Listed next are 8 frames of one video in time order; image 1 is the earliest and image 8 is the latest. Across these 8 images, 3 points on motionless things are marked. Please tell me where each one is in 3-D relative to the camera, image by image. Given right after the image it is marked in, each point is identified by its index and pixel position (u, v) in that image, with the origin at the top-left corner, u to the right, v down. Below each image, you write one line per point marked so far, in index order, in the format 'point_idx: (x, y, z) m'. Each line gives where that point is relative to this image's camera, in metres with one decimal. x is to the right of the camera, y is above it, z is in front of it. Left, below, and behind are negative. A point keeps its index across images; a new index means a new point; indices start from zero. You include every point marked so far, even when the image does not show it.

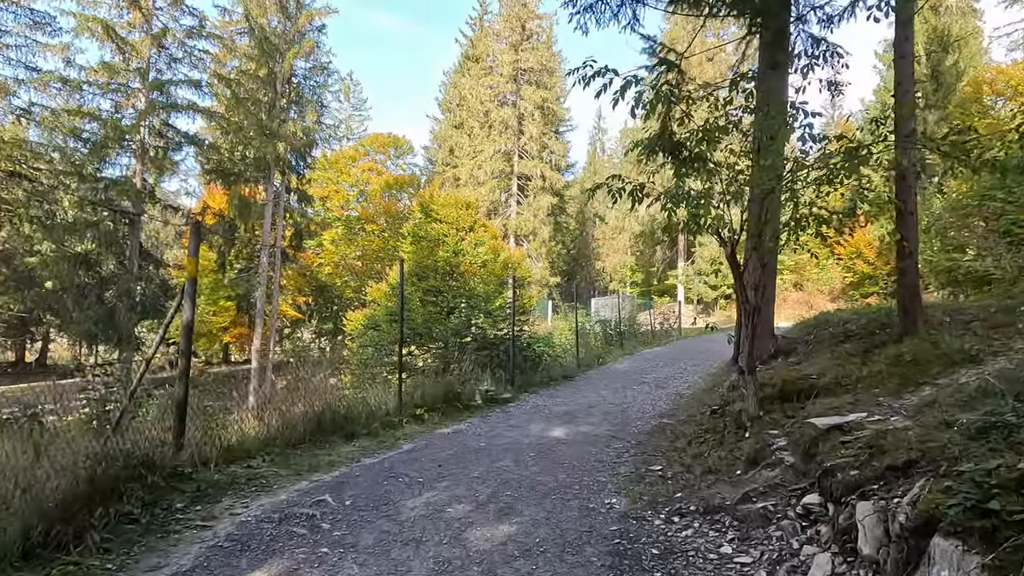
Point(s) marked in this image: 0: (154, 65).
0: (-8.8, +5.5, +15.9) m
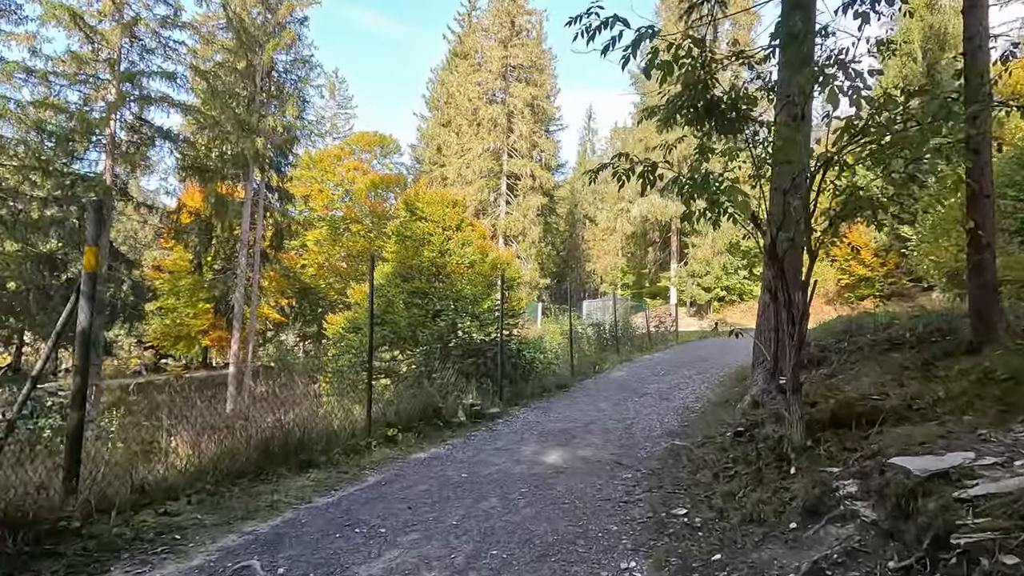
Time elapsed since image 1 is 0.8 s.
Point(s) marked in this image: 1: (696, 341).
0: (-9.1, +5.5, +15.2) m
1: (+3.6, -1.1, +12.6) m
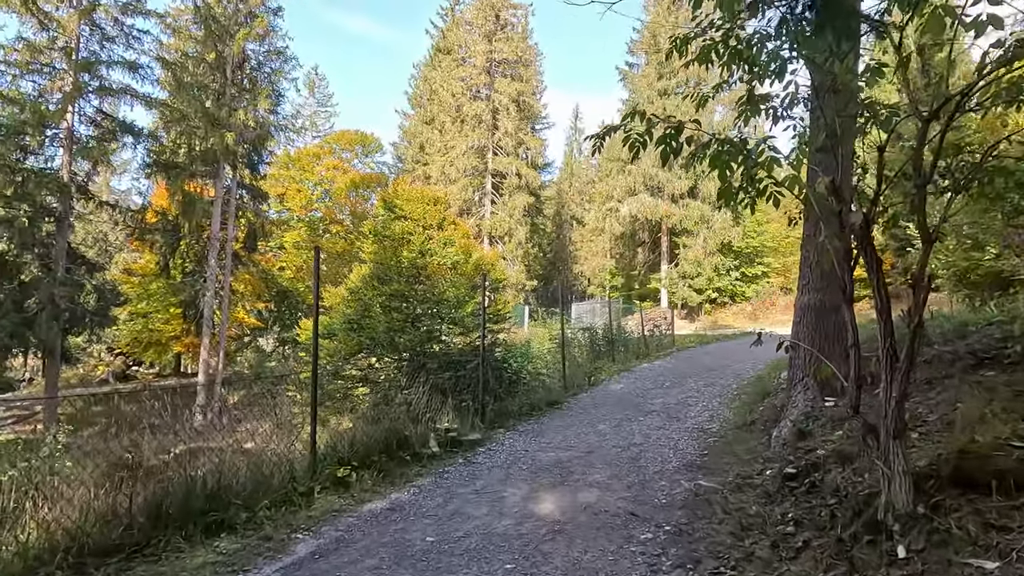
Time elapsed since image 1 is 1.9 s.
0: (-9.4, +5.4, +14.2) m
1: (+3.4, -1.1, +11.9) m
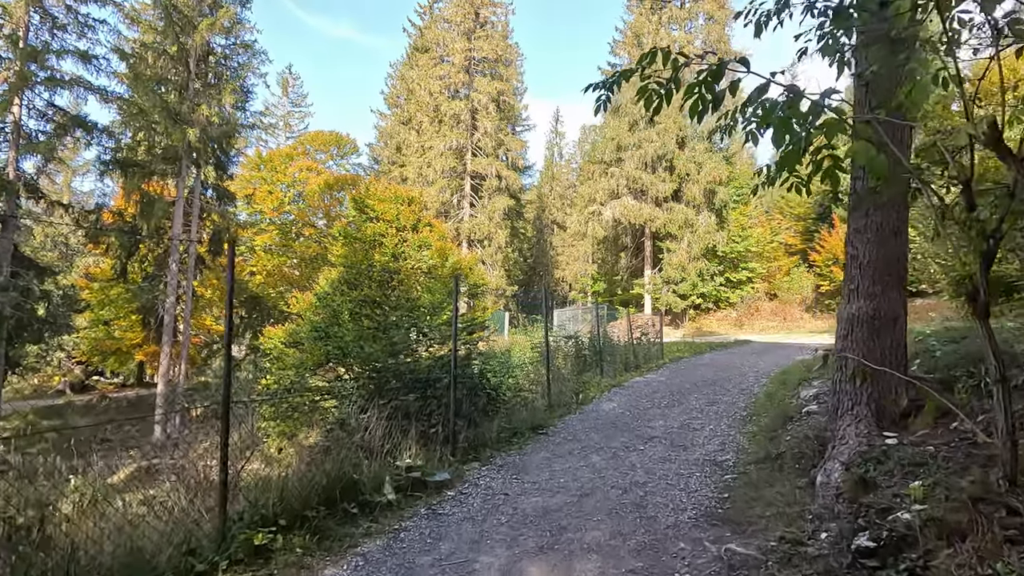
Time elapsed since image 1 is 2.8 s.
0: (-9.8, +5.3, +13.2) m
1: (+3.0, -1.2, +11.3) m
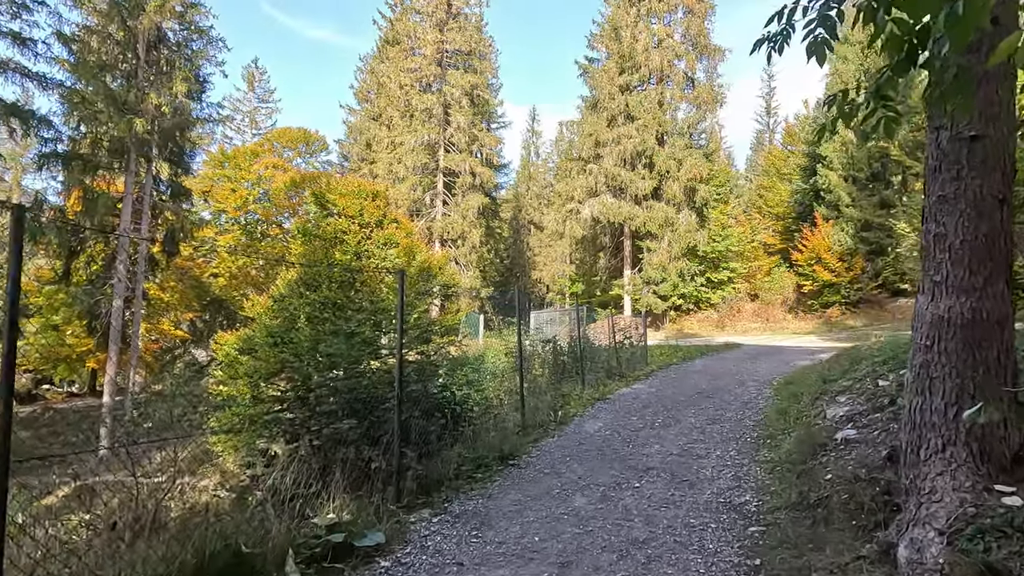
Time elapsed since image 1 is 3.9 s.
0: (-10.4, +5.2, +12.1) m
1: (+2.6, -1.2, +10.6) m
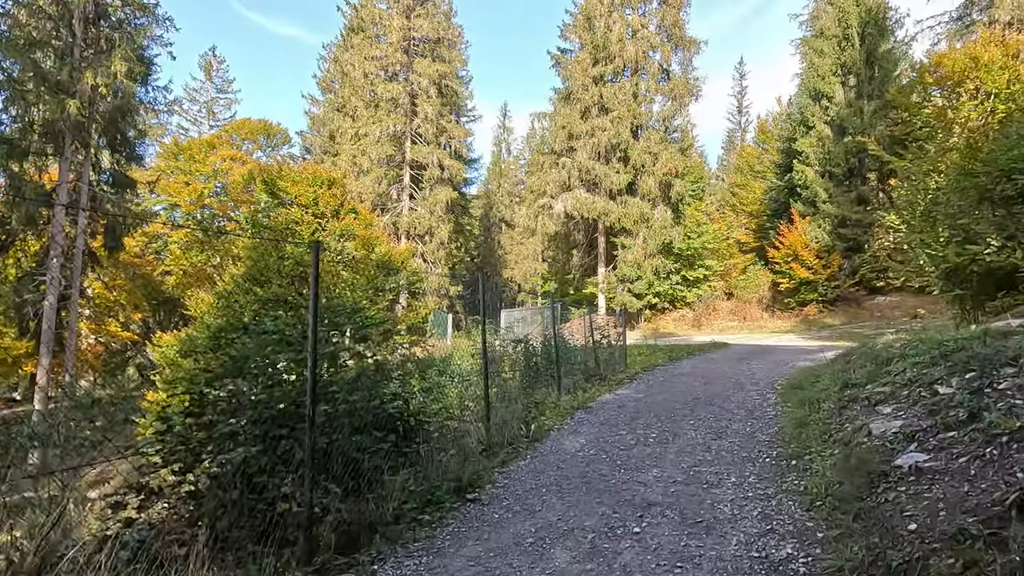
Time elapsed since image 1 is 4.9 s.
0: (-10.9, +5.3, +10.8) m
1: (+2.1, -1.1, +9.9) m
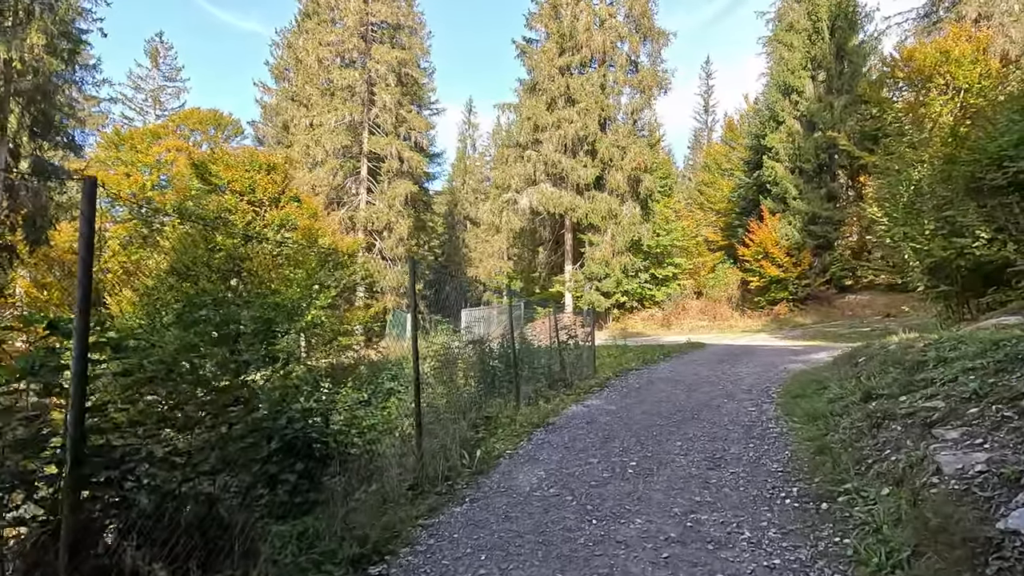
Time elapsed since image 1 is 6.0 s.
0: (-11.5, +5.3, +9.4) m
1: (+1.5, -1.1, +9.1) m
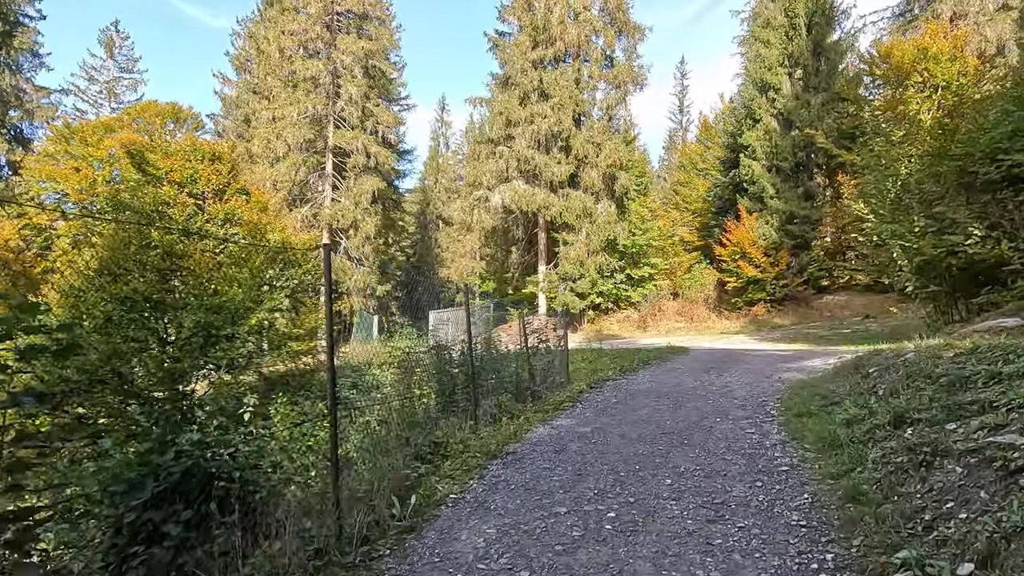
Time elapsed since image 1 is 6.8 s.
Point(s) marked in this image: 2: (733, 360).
0: (-12.0, +5.3, +8.3) m
1: (+1.1, -1.1, +8.5) m
2: (+3.0, -0.9, +8.8) m
